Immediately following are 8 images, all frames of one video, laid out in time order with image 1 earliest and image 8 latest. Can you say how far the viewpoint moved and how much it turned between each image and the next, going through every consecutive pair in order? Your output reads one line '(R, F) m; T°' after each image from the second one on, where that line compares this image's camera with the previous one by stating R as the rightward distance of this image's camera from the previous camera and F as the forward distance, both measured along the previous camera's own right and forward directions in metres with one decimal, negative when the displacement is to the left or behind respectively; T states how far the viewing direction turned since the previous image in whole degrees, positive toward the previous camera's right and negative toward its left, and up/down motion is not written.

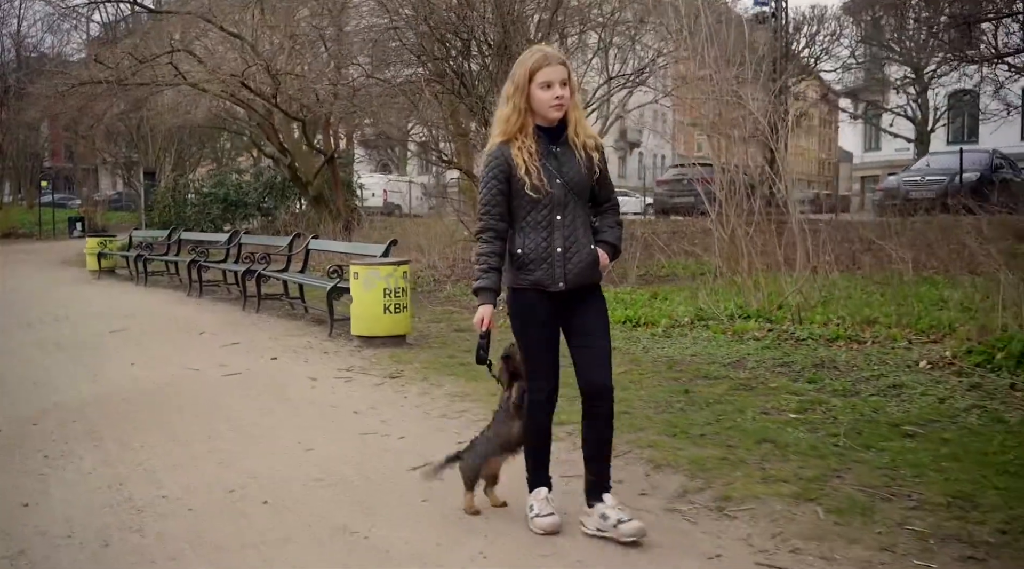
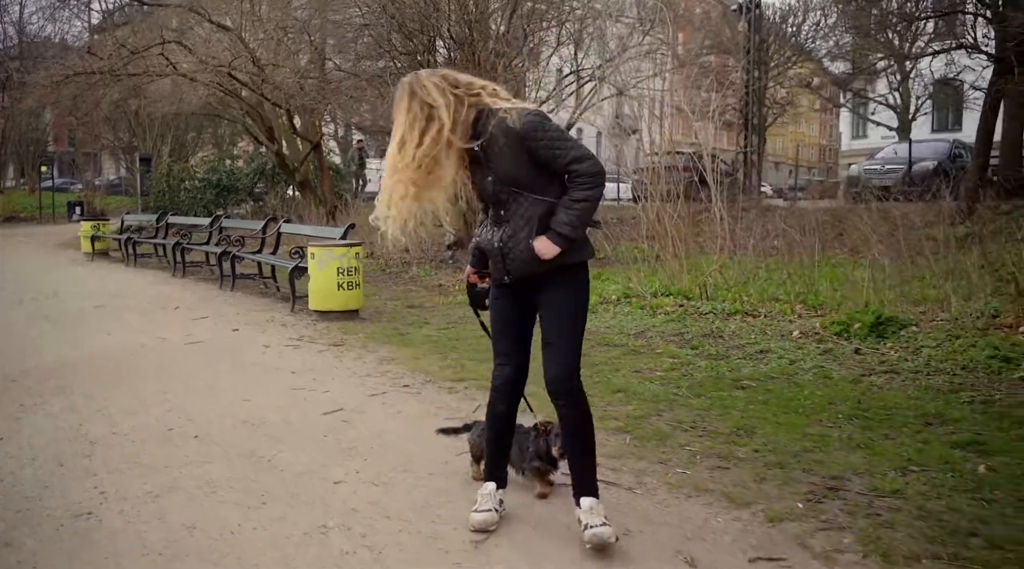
(+0.7, -0.8) m; 0°
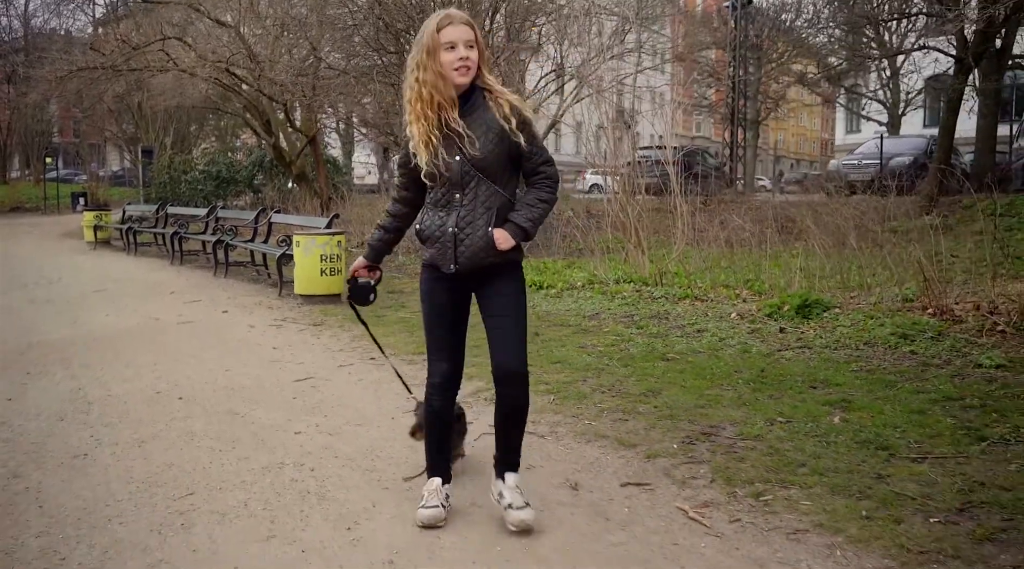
(+0.4, -0.6) m; 0°
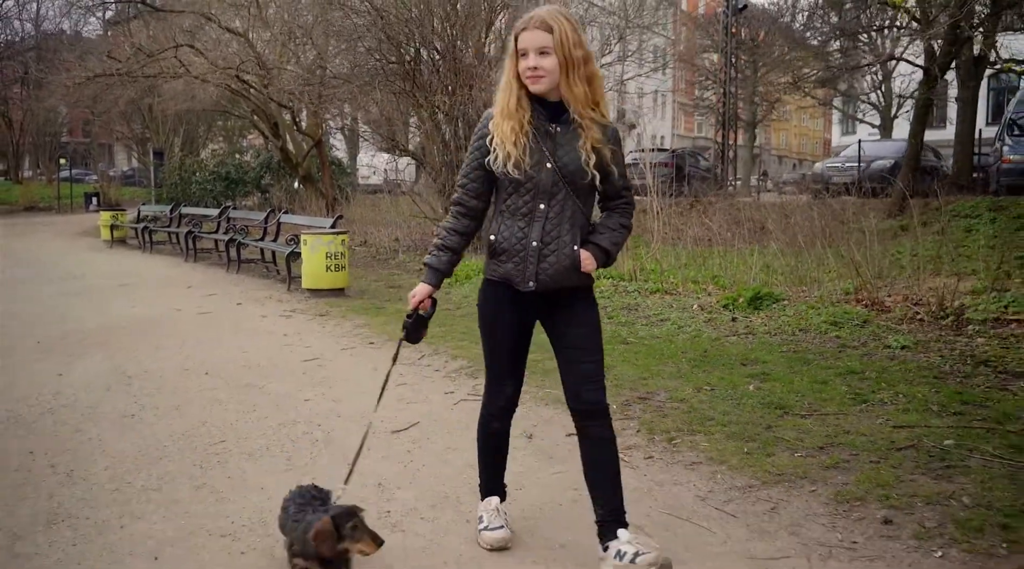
(+0.2, -0.9) m; 0°
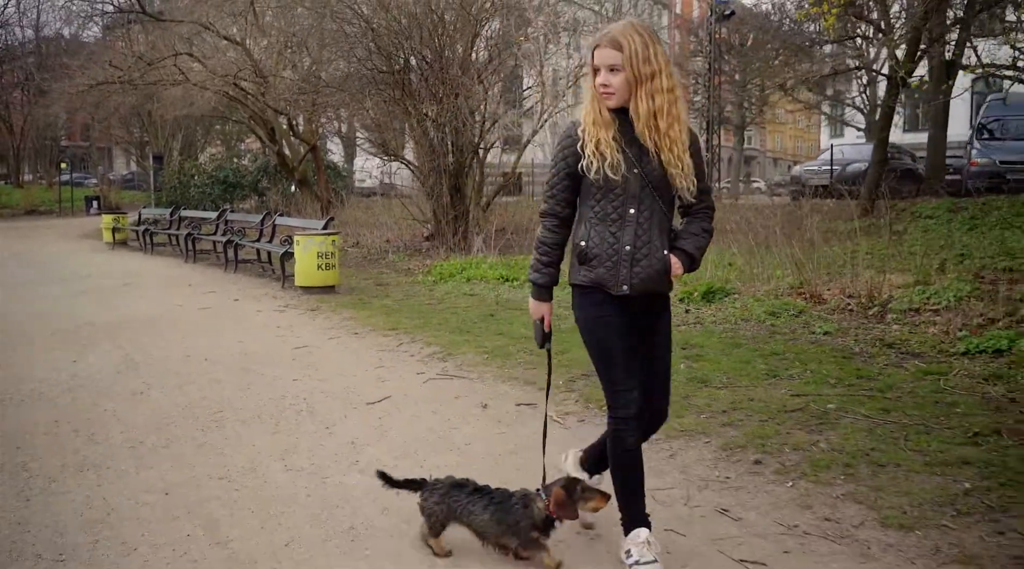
(+0.3, -0.7) m; 0°
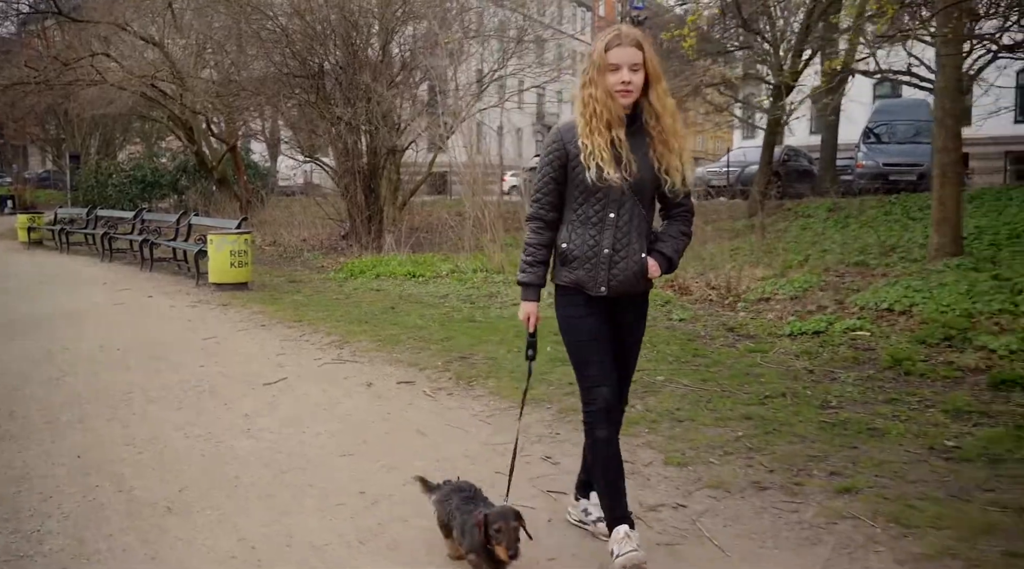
(+0.4, -0.8) m; +5°
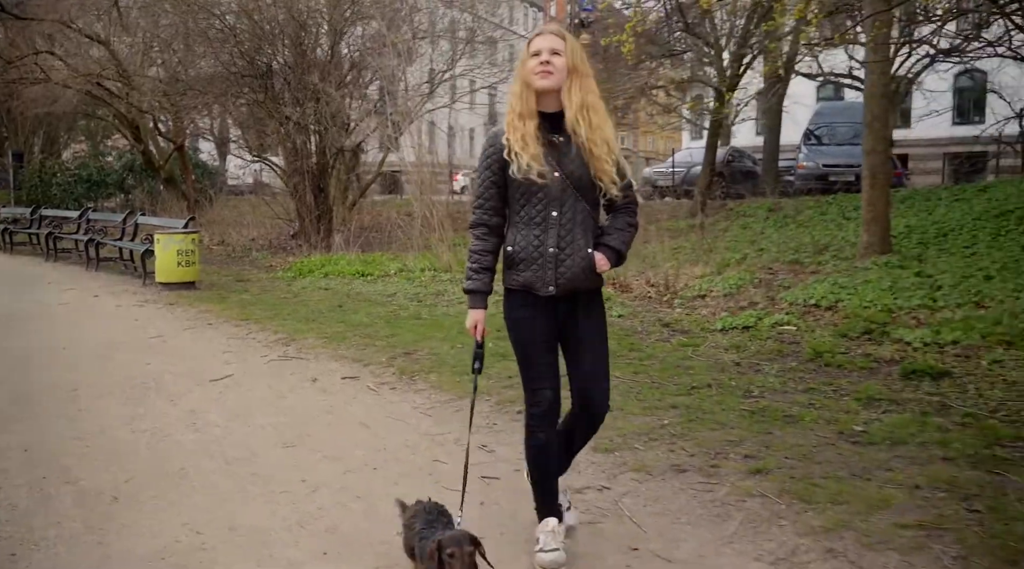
(+0.1, -0.2) m; +3°
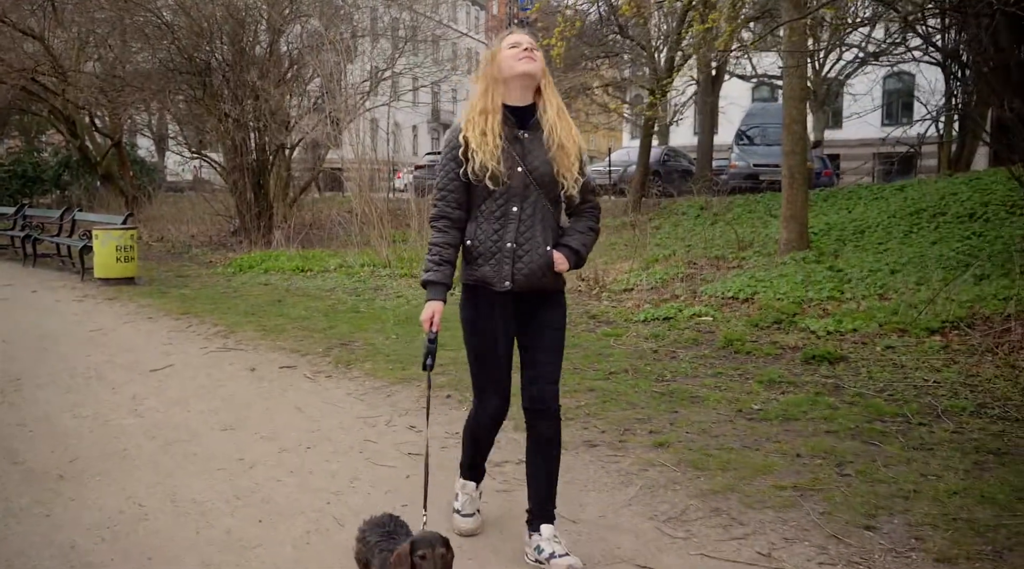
(+0.1, -0.4) m; +4°
